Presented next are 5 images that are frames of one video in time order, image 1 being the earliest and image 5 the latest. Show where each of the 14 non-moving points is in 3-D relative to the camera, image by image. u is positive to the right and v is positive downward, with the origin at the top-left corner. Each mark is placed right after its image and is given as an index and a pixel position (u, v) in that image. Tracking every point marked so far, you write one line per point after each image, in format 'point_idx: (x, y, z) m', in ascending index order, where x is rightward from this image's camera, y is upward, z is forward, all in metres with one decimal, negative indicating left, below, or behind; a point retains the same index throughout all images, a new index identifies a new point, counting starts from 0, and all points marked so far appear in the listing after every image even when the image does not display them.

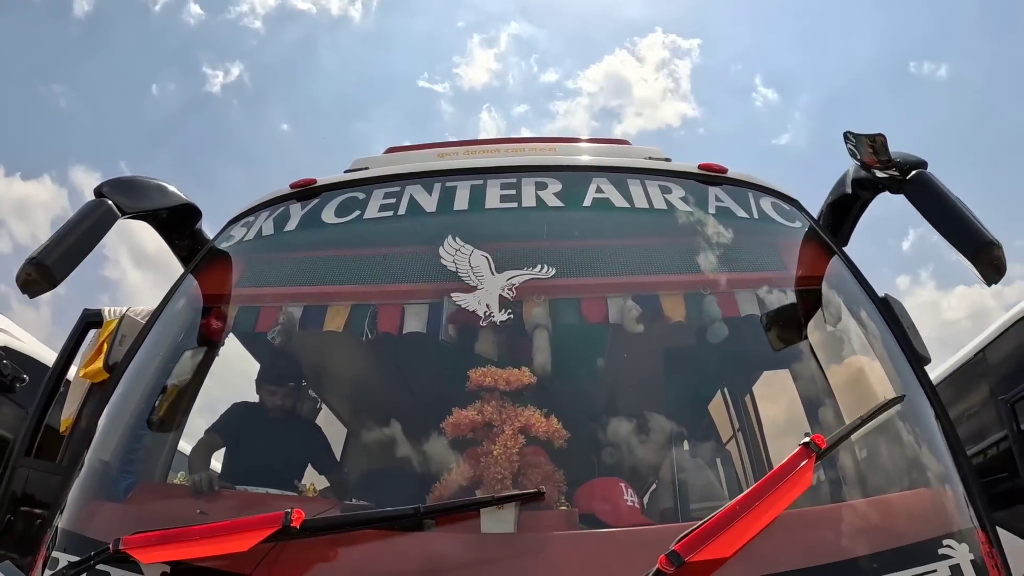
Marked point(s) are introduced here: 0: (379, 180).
0: (-0.5, +0.4, +2.6) m
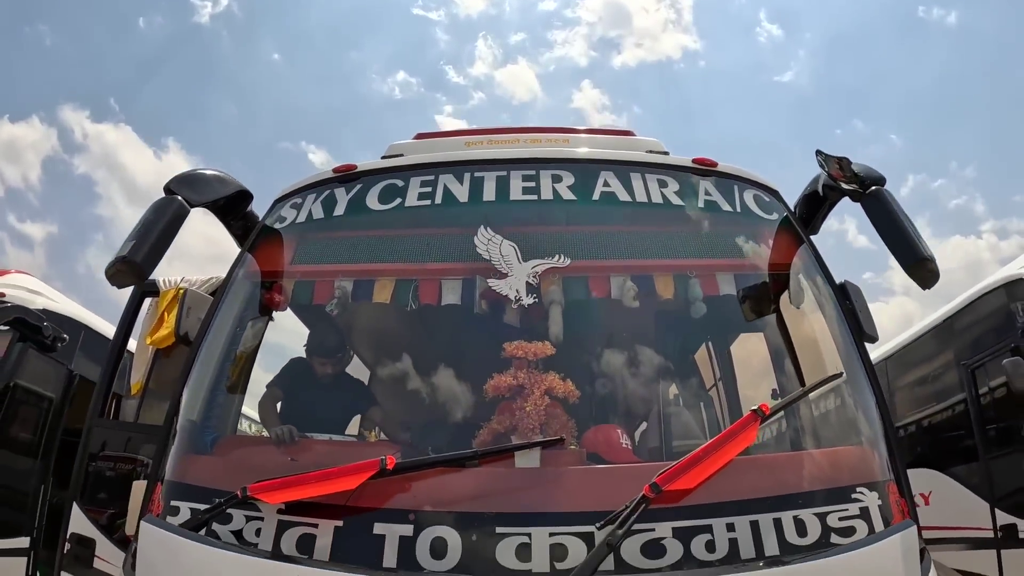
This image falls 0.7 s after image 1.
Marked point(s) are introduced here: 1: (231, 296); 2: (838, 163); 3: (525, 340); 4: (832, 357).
0: (-0.4, +0.5, +3.0) m
1: (-1.2, -0.1, +2.8) m
2: (+1.3, +0.4, +2.6) m
3: (+0.1, -0.2, +2.6) m
4: (+1.3, -0.3, +2.6) m
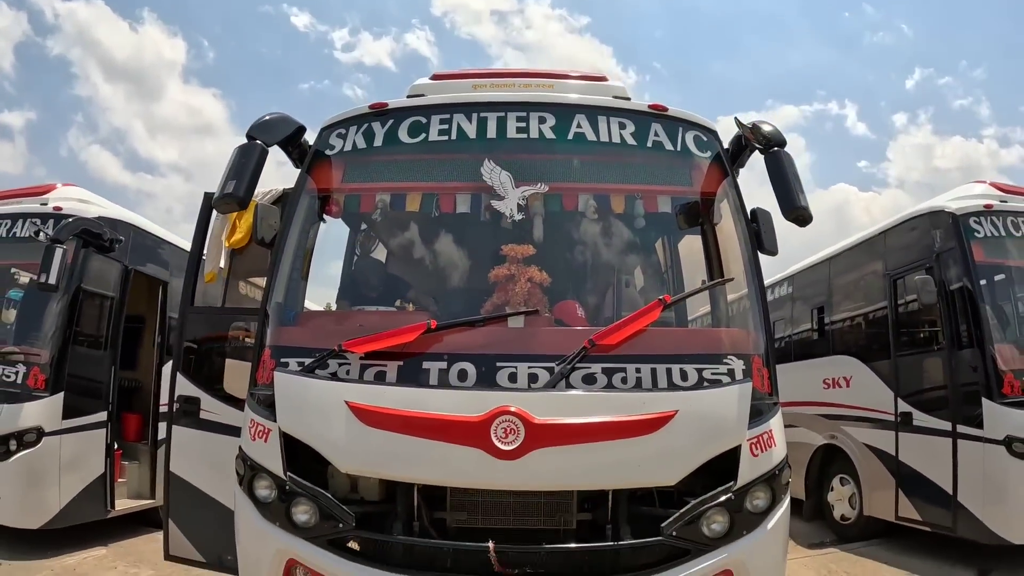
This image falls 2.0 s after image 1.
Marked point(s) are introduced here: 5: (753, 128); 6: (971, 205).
0: (-0.5, +1.1, +3.9) m
1: (-1.2, +0.4, +3.8) m
2: (+1.3, +0.8, +3.5) m
3: (0.0, +0.2, +3.6) m
4: (+1.2, +0.1, +3.7) m
5: (+1.3, +0.8, +3.5) m
6: (+4.5, +0.7, +6.5) m
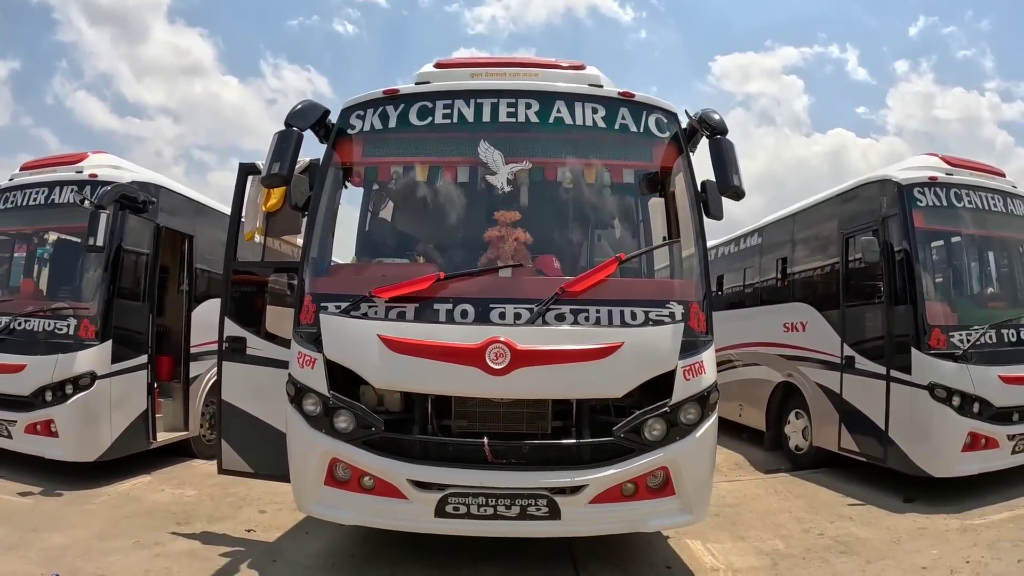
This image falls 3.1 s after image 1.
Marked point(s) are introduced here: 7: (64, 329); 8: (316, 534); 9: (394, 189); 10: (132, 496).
0: (-0.5, +1.3, +4.7) m
1: (-1.3, +0.7, +4.6) m
2: (+1.2, +1.1, +4.3) m
3: (0.0, +0.5, +4.4) m
4: (+1.2, +0.4, +4.5) m
5: (+1.2, +1.1, +4.3) m
6: (+4.4, +1.2, +7.3) m
7: (-4.9, -0.5, +7.3) m
8: (-1.5, -1.9, +5.2) m
9: (-0.8, +0.7, +4.6) m
10: (-3.9, -2.2, +6.8) m
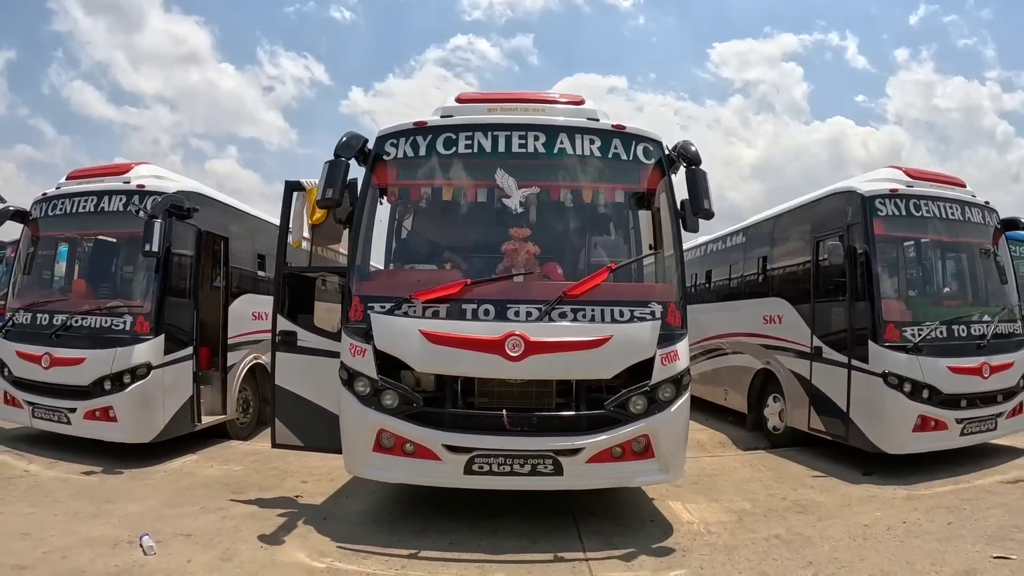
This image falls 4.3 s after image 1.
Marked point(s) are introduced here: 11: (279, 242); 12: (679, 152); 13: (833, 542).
0: (-0.4, +1.3, +5.6) m
1: (-1.2, +0.7, +5.5) m
2: (+1.3, +1.1, +5.2) m
3: (+0.1, +0.5, +5.3) m
4: (+1.3, +0.4, +5.4) m
5: (+1.3, +1.1, +5.2) m
6: (+4.5, +1.2, +8.2) m
7: (-4.8, -0.4, +8.2) m
8: (-1.4, -1.9, +6.1) m
9: (-0.7, +0.7, +5.5) m
10: (-3.8, -2.1, +7.8) m
11: (-2.1, +0.4, +5.9) m
12: (+1.3, +1.1, +5.2) m
13: (+2.5, -2.0, +5.3) m
